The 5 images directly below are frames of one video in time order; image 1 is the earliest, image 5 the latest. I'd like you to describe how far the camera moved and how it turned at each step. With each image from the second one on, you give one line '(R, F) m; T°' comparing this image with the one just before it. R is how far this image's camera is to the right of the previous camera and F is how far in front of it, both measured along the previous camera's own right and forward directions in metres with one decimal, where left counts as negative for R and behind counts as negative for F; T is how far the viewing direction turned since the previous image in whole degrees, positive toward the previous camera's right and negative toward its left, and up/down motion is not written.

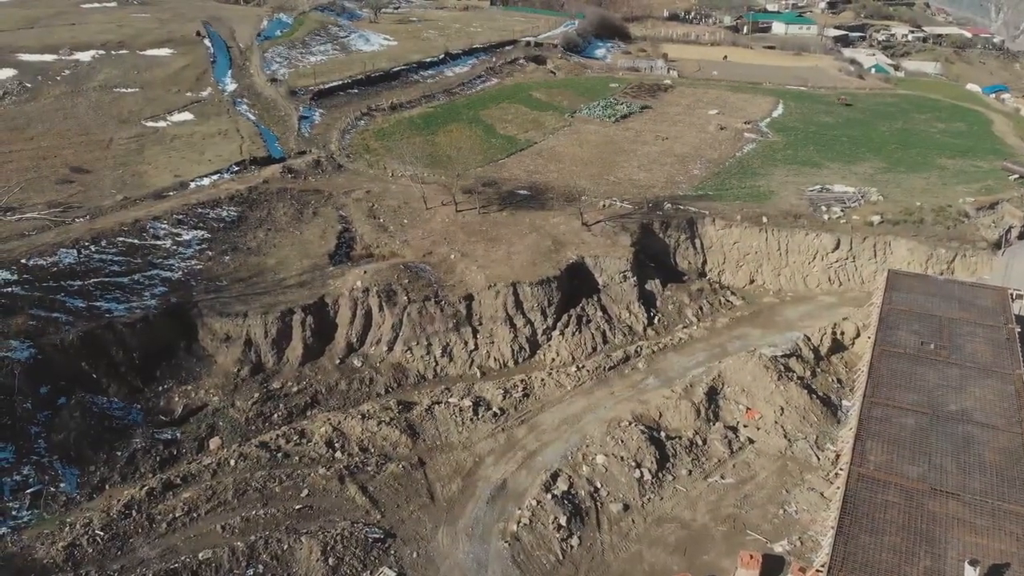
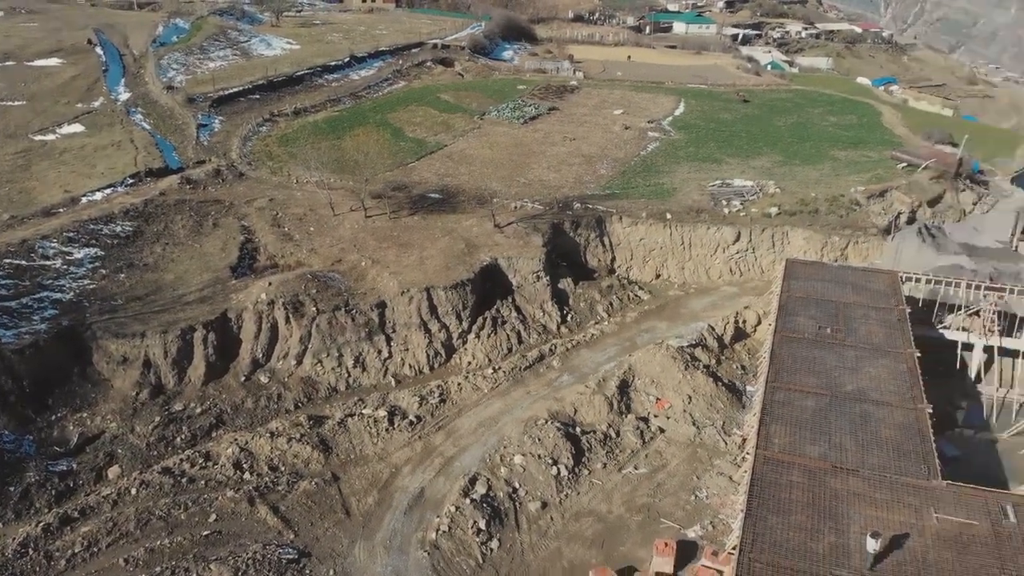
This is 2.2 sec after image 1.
(+0.9, +0.1) m; +5°
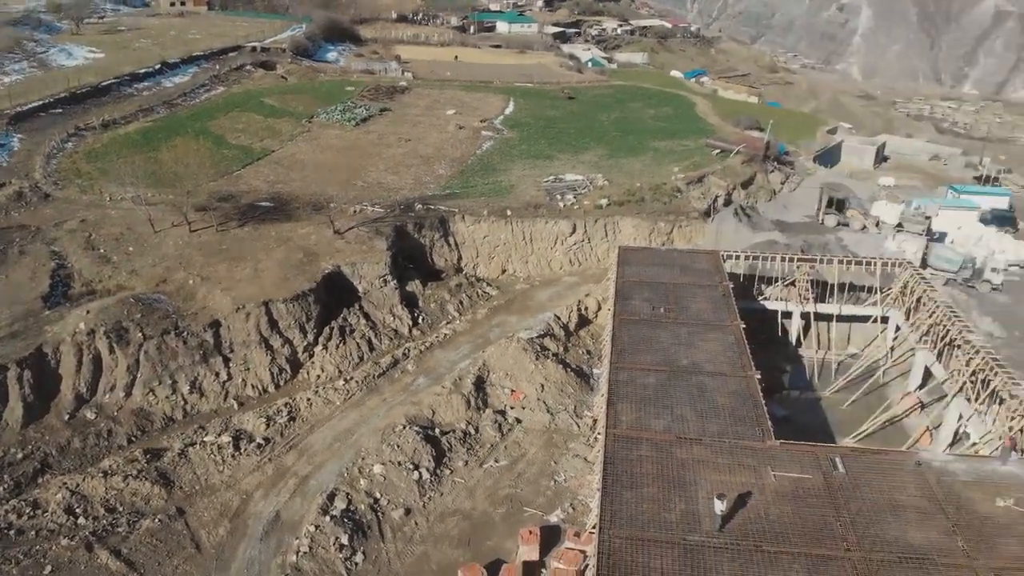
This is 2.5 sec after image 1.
(+1.2, -0.1) m; +10°
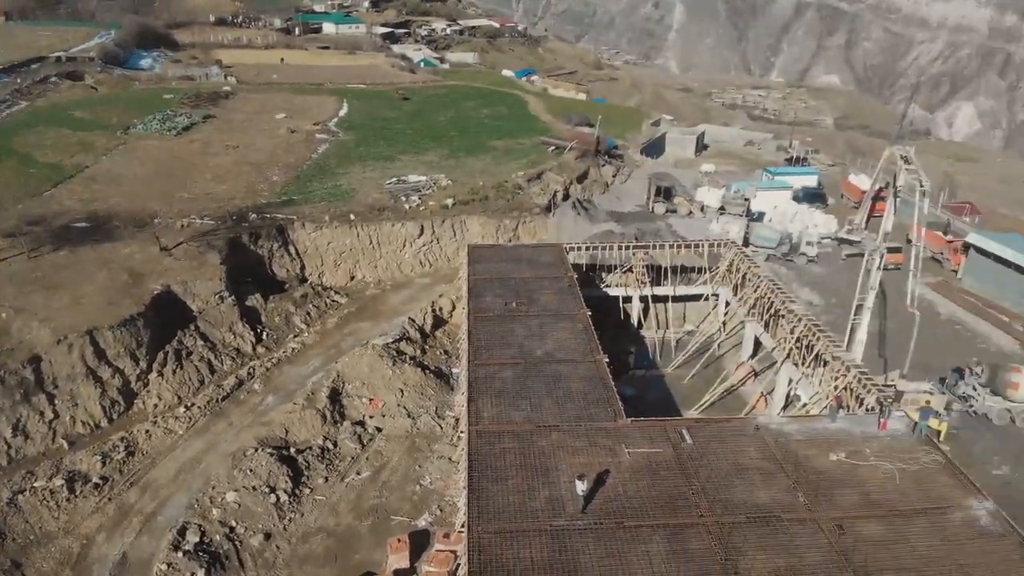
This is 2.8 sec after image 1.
(+1.8, -0.1) m; +8°
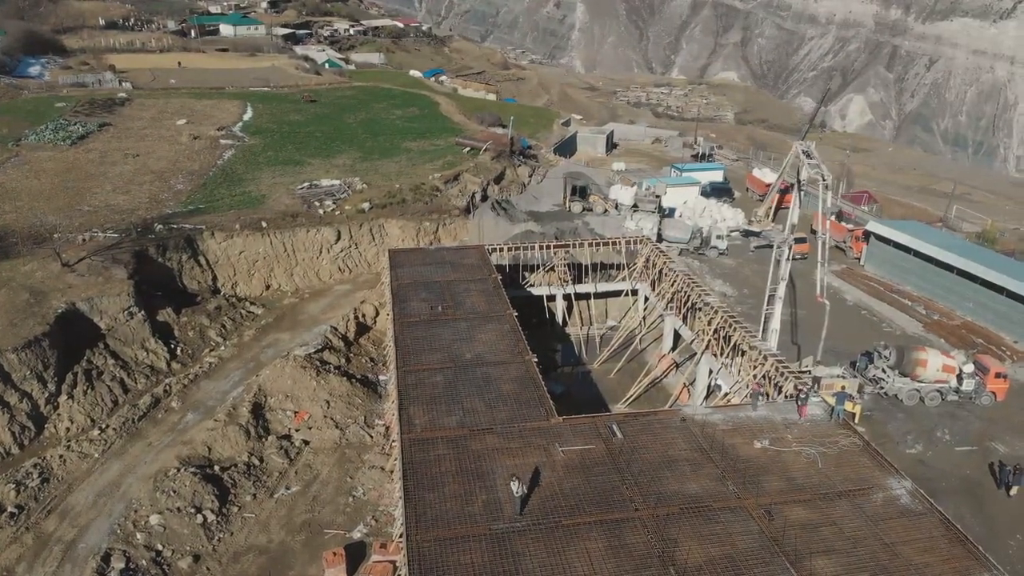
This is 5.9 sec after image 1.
(+0.4, 0.0) m; +5°
